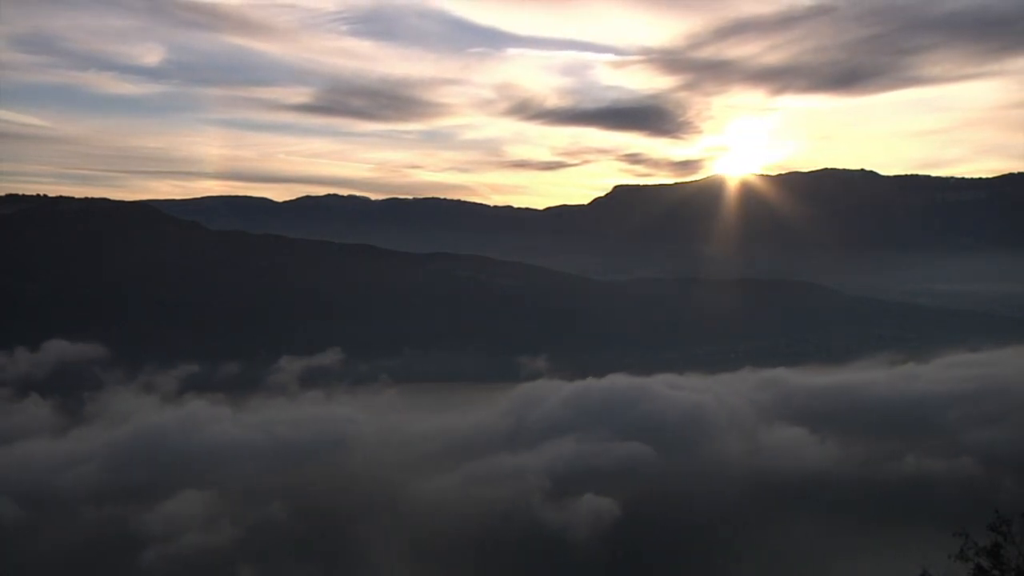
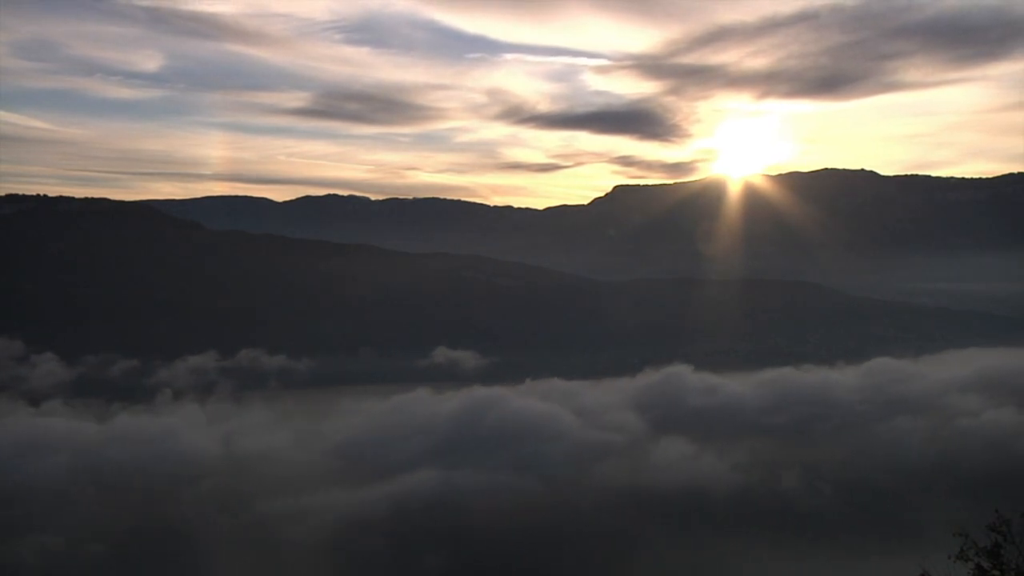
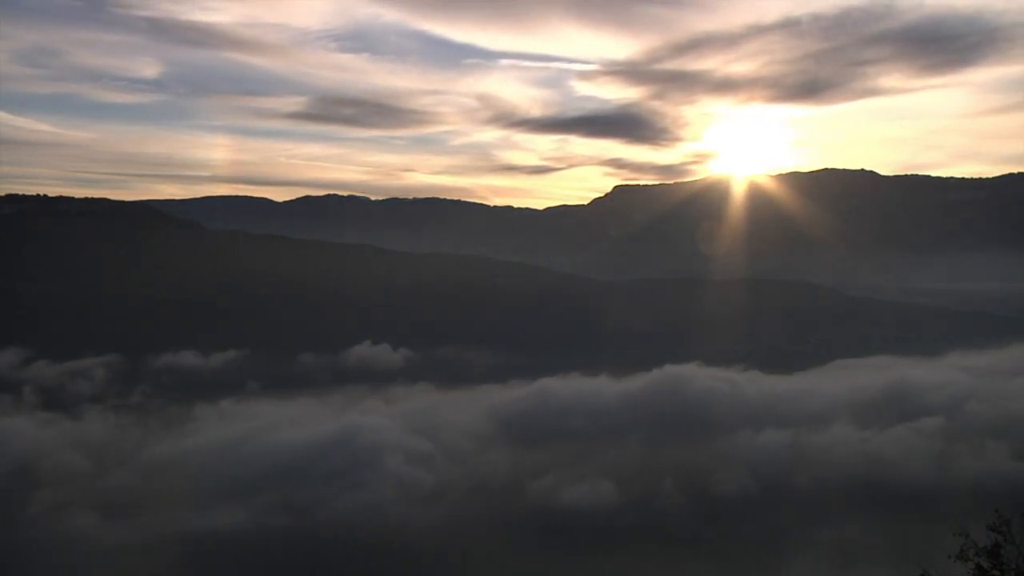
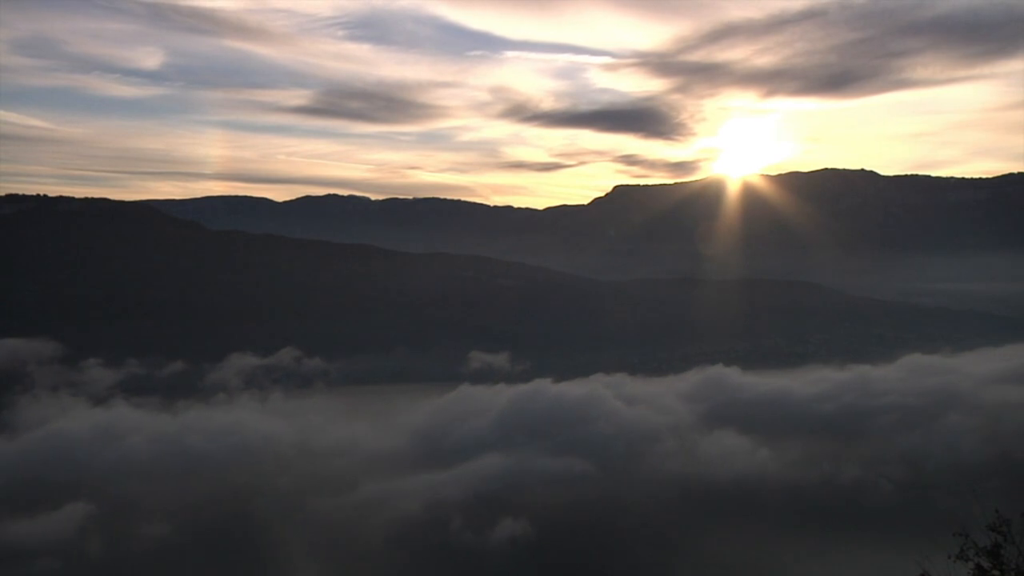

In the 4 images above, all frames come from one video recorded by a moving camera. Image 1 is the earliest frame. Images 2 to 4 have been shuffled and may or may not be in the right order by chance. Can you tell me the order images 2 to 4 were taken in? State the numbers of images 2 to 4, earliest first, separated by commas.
4, 2, 3
